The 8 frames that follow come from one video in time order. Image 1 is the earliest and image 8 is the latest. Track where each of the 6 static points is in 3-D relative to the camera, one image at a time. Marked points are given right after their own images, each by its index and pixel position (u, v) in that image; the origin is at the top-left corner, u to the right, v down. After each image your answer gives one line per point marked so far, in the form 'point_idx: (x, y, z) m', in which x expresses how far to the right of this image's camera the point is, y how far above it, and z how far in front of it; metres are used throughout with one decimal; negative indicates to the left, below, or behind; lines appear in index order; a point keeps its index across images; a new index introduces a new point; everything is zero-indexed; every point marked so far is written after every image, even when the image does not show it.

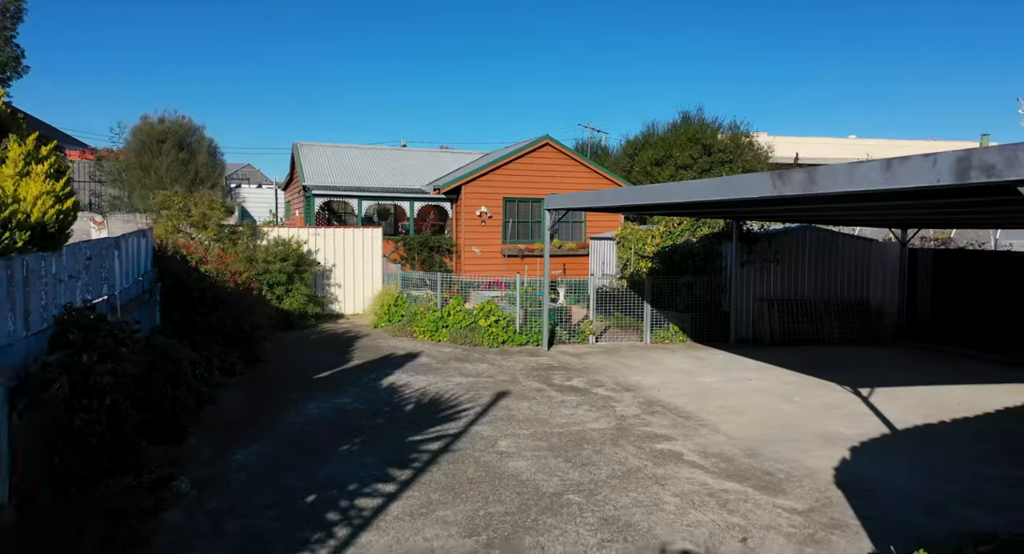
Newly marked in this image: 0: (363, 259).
0: (-2.8, +0.3, +13.5) m
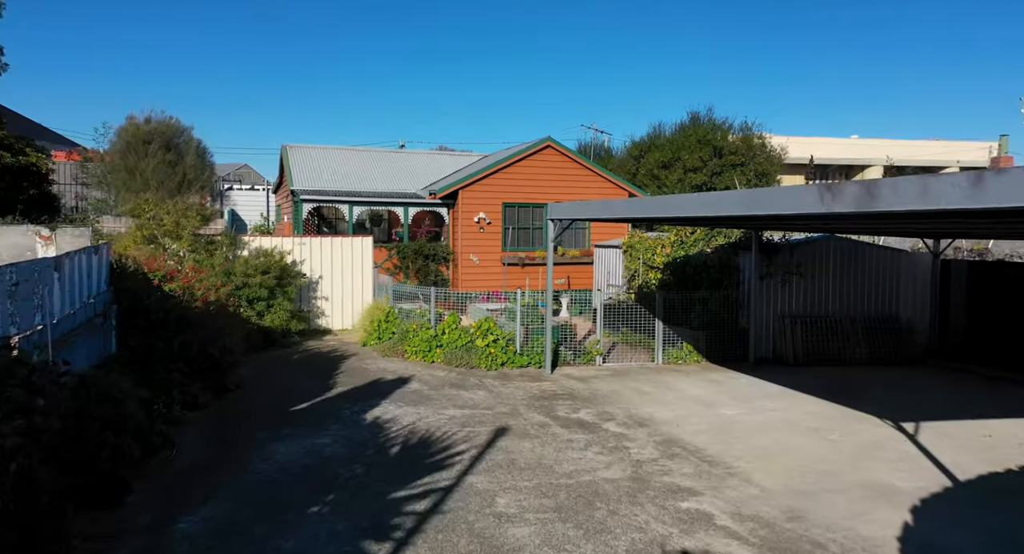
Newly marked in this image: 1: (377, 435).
0: (-2.8, +0.1, +12.6) m
1: (-1.3, -1.5, +6.8) m
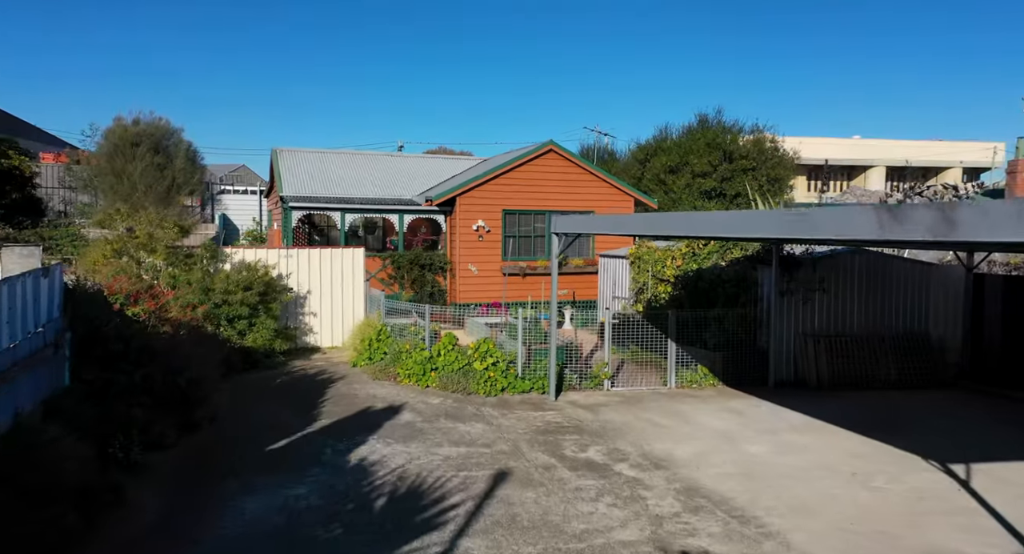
0: (-2.8, -0.1, +11.8) m
1: (-1.3, -1.7, +6.1) m
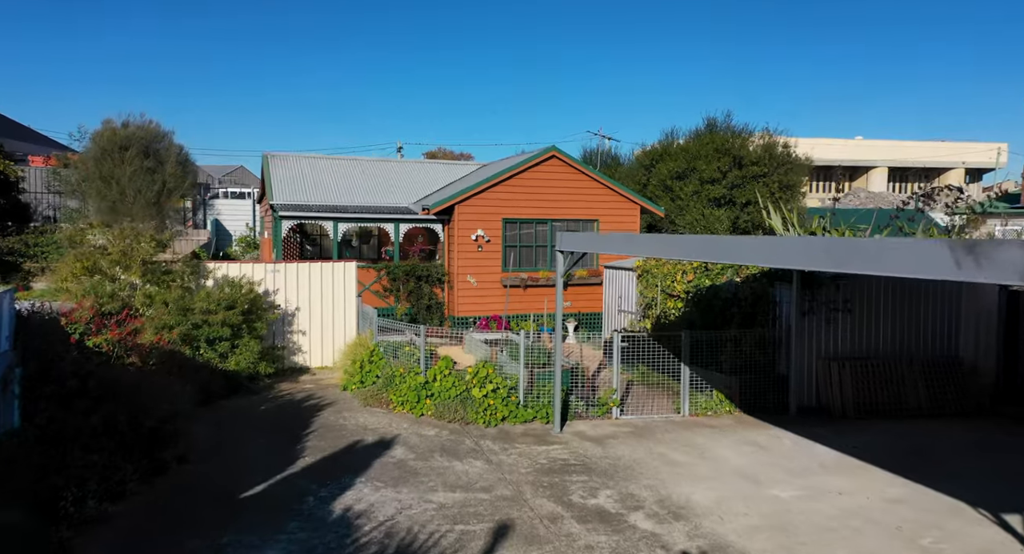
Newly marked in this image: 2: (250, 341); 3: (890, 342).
0: (-2.7, -0.4, +11.2) m
1: (-1.2, -2.0, +5.4) m
2: (-3.5, -0.8, +9.6) m
3: (+4.9, -0.8, +9.5) m
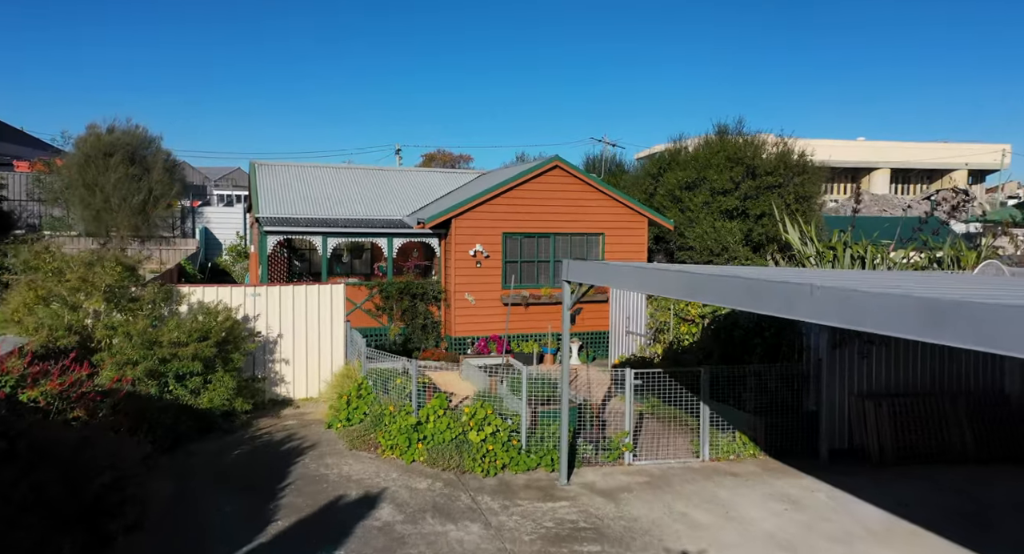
0: (-2.7, -0.7, +10.3) m
1: (-1.2, -2.3, +4.5) m
2: (-3.4, -1.2, +8.7) m
3: (+5.0, -1.2, +8.6) m
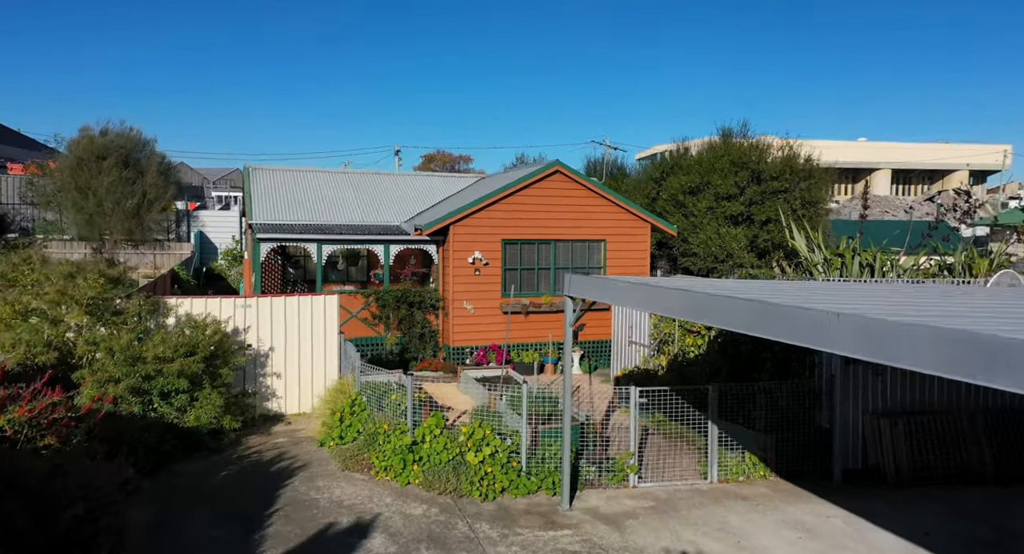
0: (-2.7, -0.8, +9.9) m
1: (-1.2, -2.4, +4.2) m
2: (-3.5, -1.3, +8.4) m
3: (+4.9, -1.3, +8.3) m
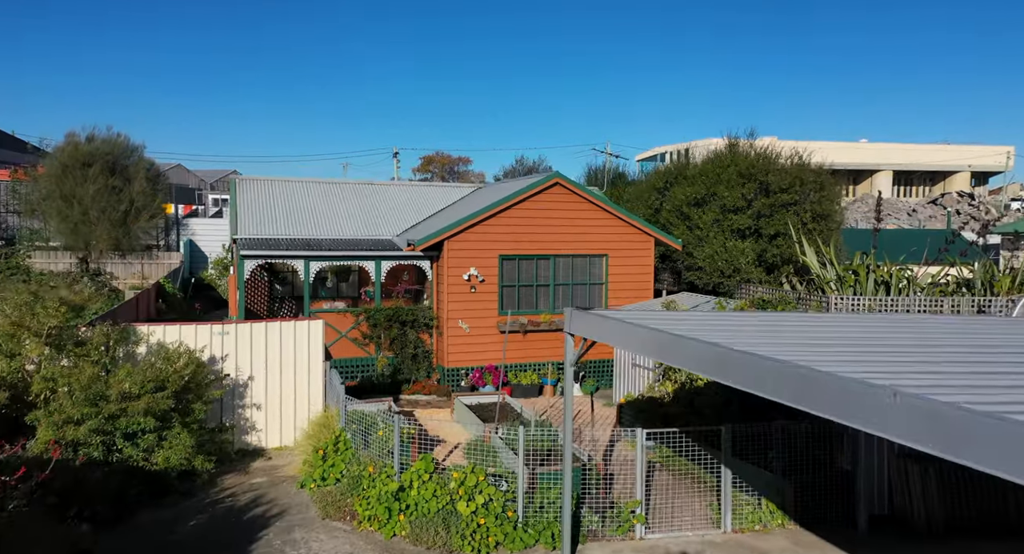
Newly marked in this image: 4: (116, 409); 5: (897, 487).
0: (-2.8, -1.1, +9.3) m
1: (-1.3, -2.7, +3.5) m
2: (-3.5, -1.6, +7.7) m
3: (+4.9, -1.6, +7.6) m
4: (-4.0, -1.3, +7.3) m
5: (+3.9, -2.1, +7.4) m
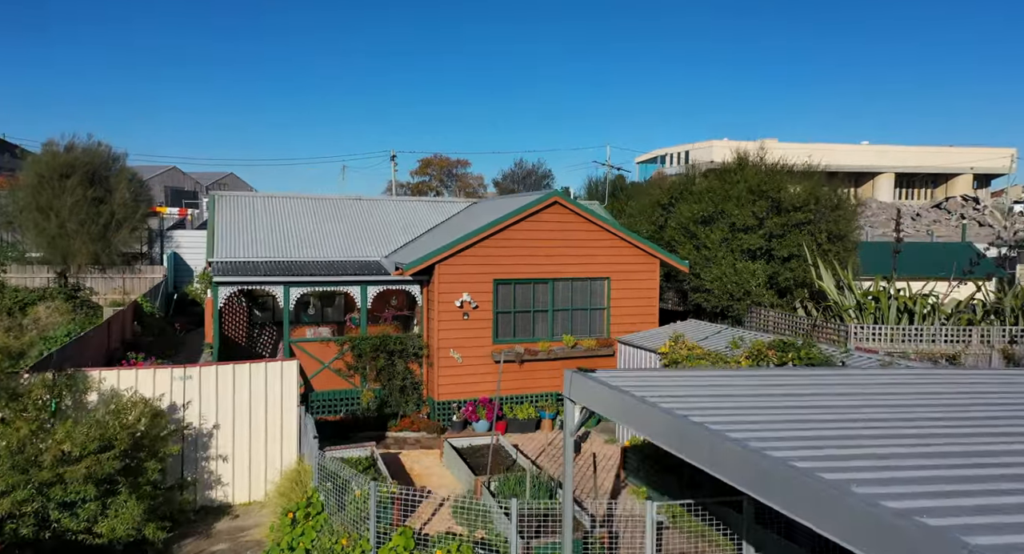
0: (-2.9, -1.6, +8.4) m
1: (-1.3, -3.2, +2.6) m
2: (-3.6, -2.1, +6.9) m
3: (+4.8, -2.1, +6.8) m
4: (-4.0, -1.8, +6.4) m
5: (+3.8, -2.6, +6.5) m
